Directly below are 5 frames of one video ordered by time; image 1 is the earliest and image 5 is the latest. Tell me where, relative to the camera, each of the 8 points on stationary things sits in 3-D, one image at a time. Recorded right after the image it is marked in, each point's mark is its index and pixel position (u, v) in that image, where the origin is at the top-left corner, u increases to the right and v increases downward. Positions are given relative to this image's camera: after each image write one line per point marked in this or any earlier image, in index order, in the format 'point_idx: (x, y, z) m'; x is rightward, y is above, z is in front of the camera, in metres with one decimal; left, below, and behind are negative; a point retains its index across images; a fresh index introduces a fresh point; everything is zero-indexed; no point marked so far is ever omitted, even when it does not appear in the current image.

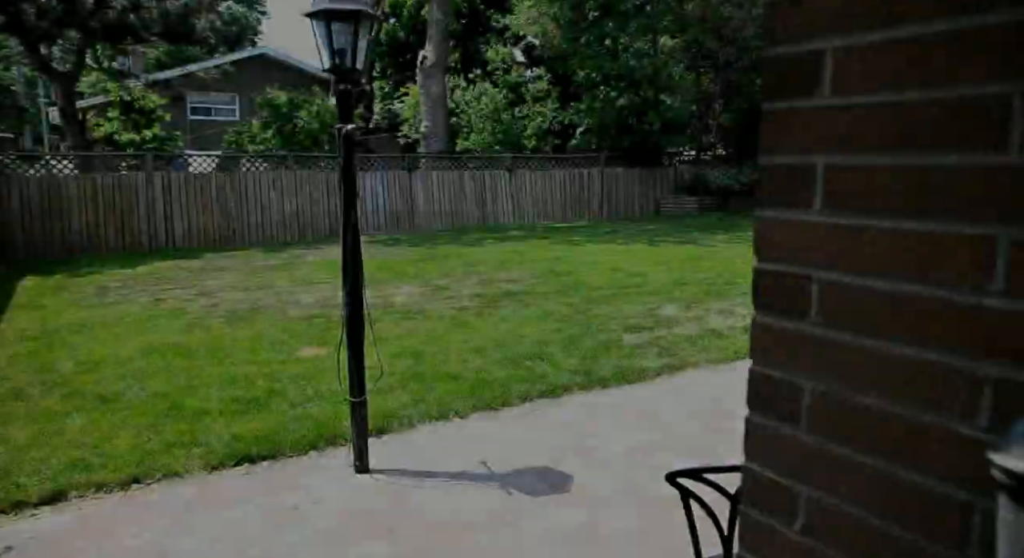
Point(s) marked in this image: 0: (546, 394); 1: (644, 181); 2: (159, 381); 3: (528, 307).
0: (+0.2, -0.6, +4.1) m
1: (+2.7, +2.0, +15.8) m
2: (-1.9, -0.6, +4.2) m
3: (+0.1, -0.2, +6.2) m
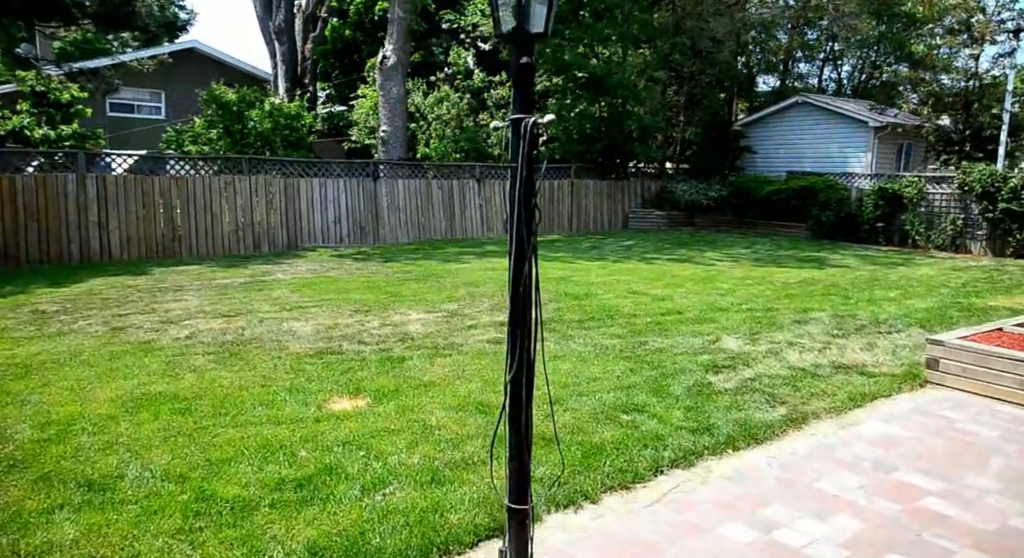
0: (+0.7, -0.8, +3.2) m
1: (+2.0, +1.6, +15.2) m
2: (-1.4, -0.7, +3.2) m
3: (+0.4, -0.4, +5.3) m
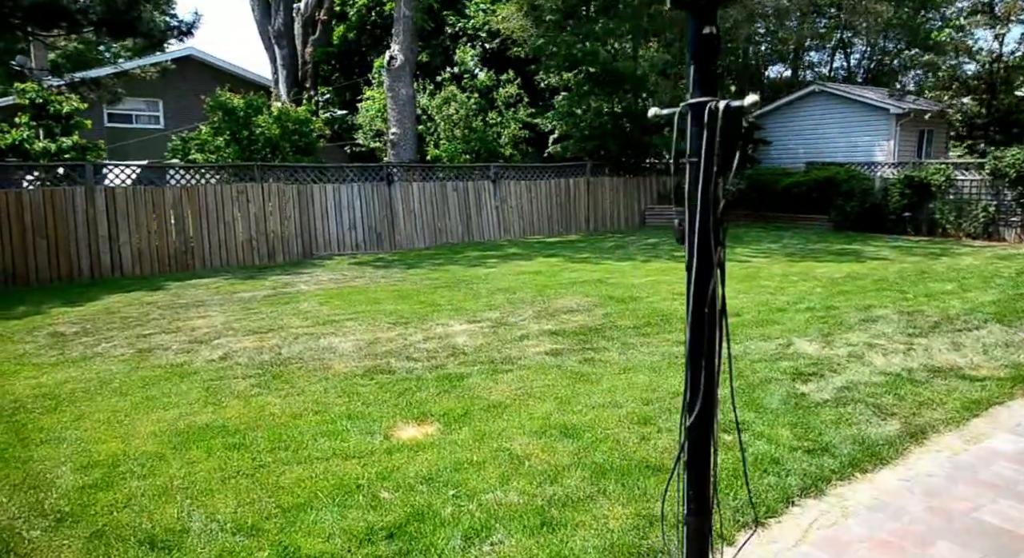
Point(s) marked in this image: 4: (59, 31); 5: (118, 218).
0: (+1.1, -0.8, +2.9) m
1: (+2.2, +1.7, +14.8) m
2: (-1.0, -0.8, +2.8) m
3: (+0.8, -0.5, +5.0) m
4: (-5.4, +3.0, +9.2) m
5: (-4.6, +0.7, +9.0) m
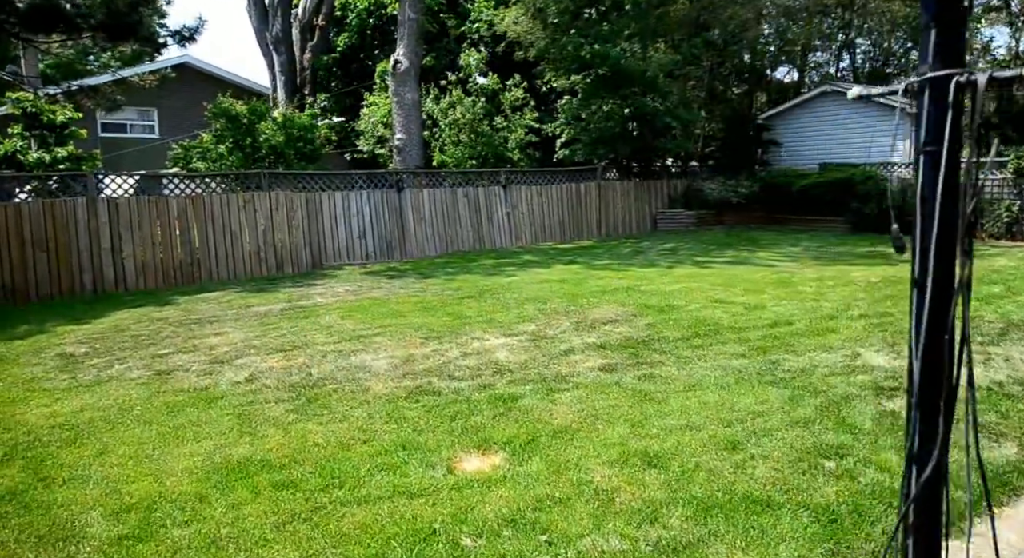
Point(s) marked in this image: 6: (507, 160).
0: (+1.4, -0.8, +2.5) m
1: (+2.4, +1.6, +14.5) m
2: (-0.7, -0.9, +2.5) m
3: (+1.1, -0.5, +4.6) m
4: (-5.2, +2.8, +8.8) m
5: (-4.4, +0.5, +8.6) m
6: (-0.1, +2.2, +14.6) m
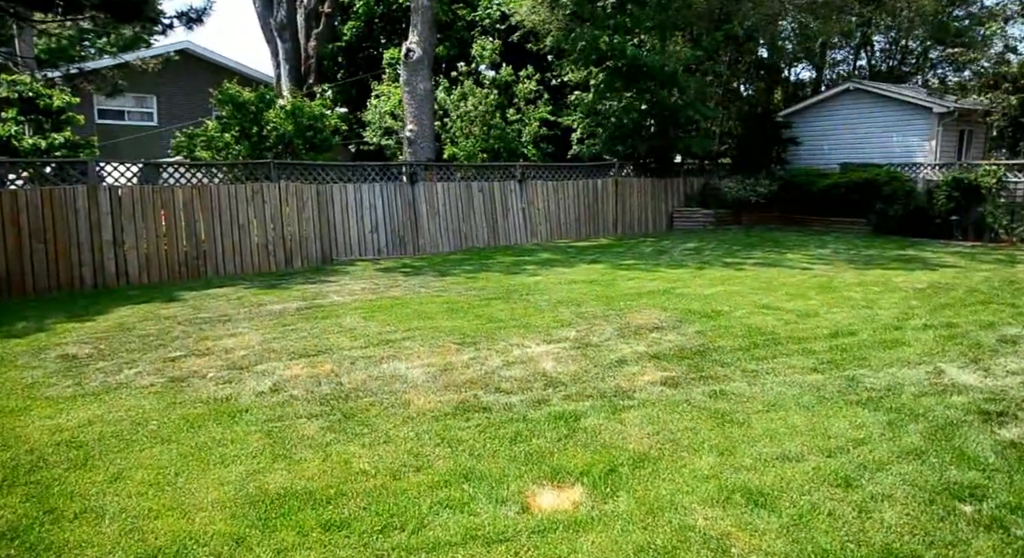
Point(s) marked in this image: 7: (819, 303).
0: (+1.7, -0.9, +2.1) m
1: (+2.6, +1.6, +14.1) m
2: (-0.4, -0.9, +2.0) m
3: (+1.4, -0.5, +4.2) m
4: (-4.9, +2.9, +8.3) m
5: (-4.1, +0.6, +8.1) m
6: (+0.1, +2.3, +14.2) m
7: (+2.6, -0.2, +6.5) m
